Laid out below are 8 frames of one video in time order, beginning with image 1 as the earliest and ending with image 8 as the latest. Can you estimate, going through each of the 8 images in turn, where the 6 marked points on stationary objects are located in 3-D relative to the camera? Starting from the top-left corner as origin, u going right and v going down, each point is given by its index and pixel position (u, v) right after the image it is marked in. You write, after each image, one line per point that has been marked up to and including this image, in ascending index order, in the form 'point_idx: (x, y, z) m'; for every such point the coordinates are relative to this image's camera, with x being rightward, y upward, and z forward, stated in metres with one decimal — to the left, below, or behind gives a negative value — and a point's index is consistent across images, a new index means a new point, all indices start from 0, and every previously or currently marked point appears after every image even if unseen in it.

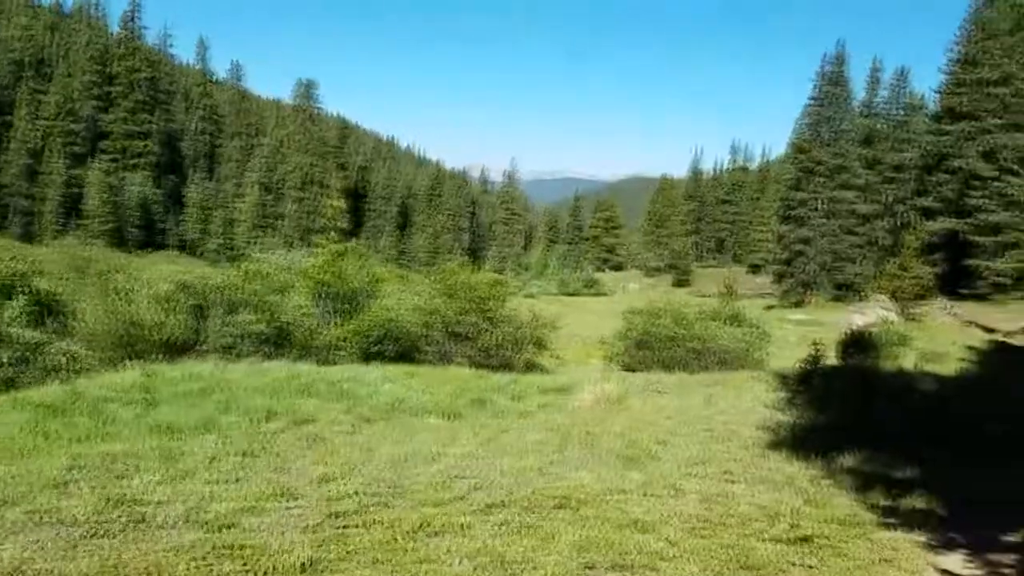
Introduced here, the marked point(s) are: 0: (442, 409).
0: (-1.8, -3.1, +18.0) m
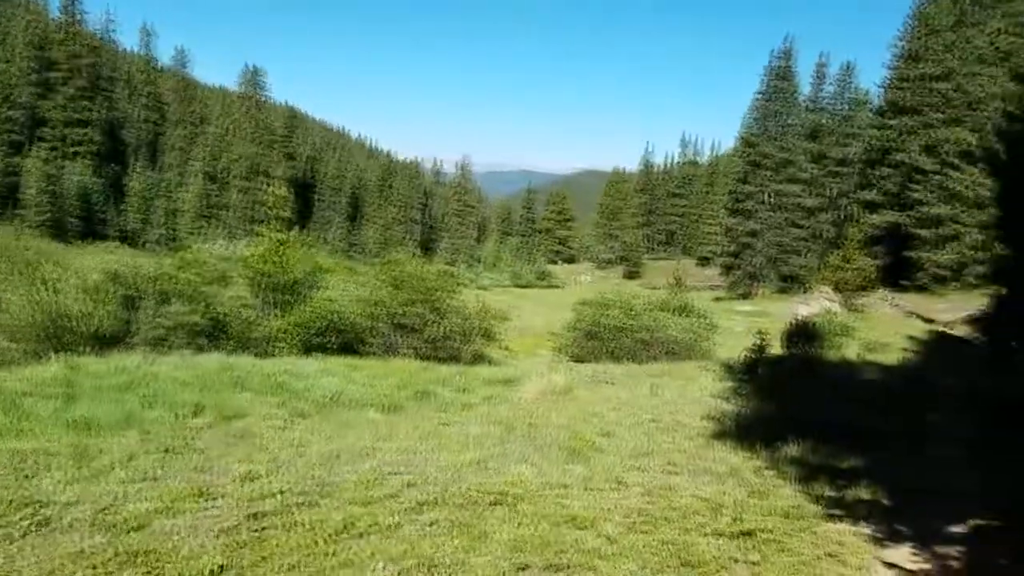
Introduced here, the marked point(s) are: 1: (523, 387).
0: (-3.2, -2.8, +17.3) m
1: (+0.3, -2.5, +18.2) m
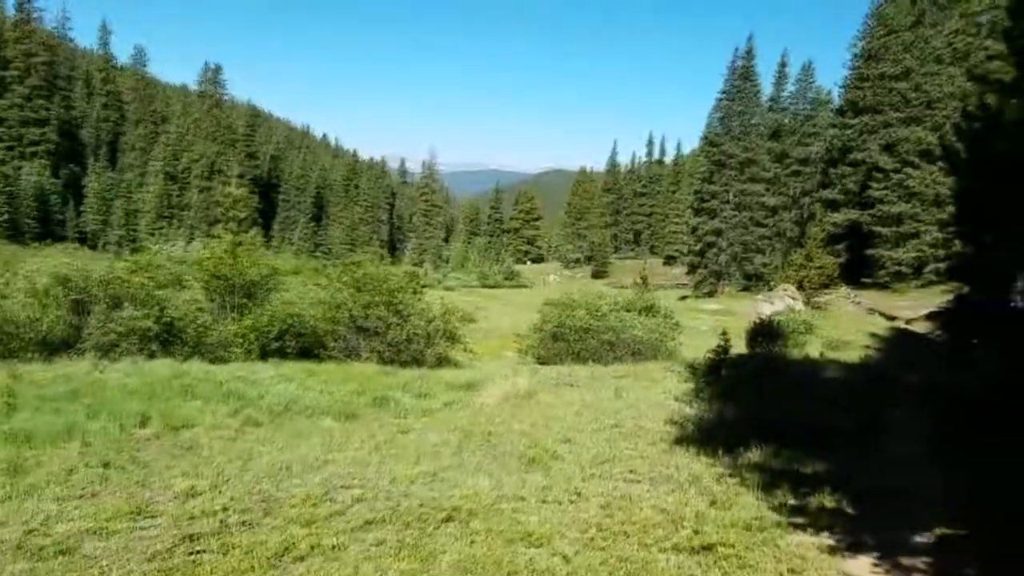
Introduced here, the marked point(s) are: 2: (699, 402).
0: (-4.1, -2.9, +16.8) m
1: (-0.7, -2.6, +17.8) m
2: (+3.8, -2.3, +14.6) m
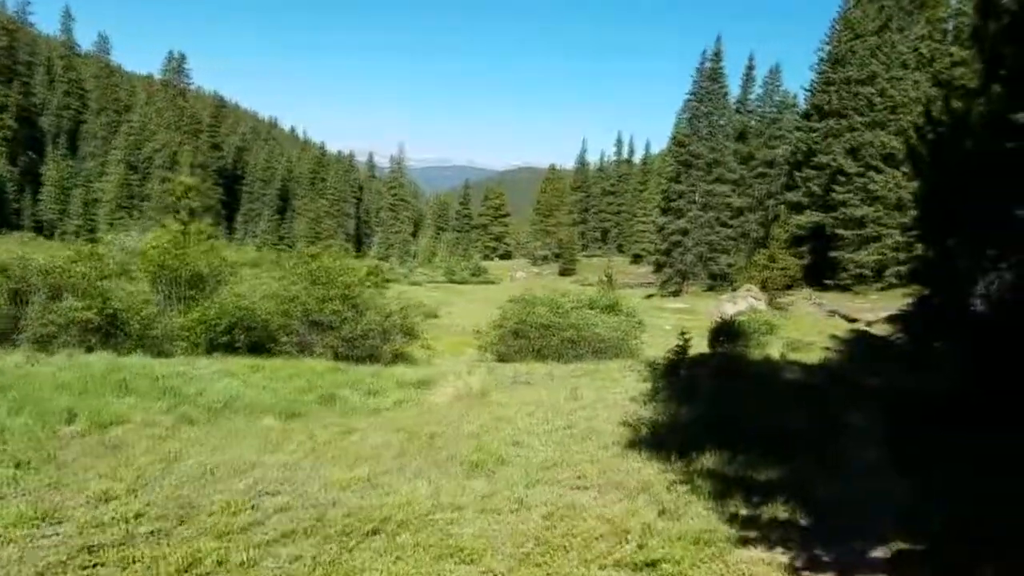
0: (-5.2, -2.7, +15.9) m
1: (-1.8, -2.4, +17.1) m
2: (+2.8, -2.3, +14.1) m
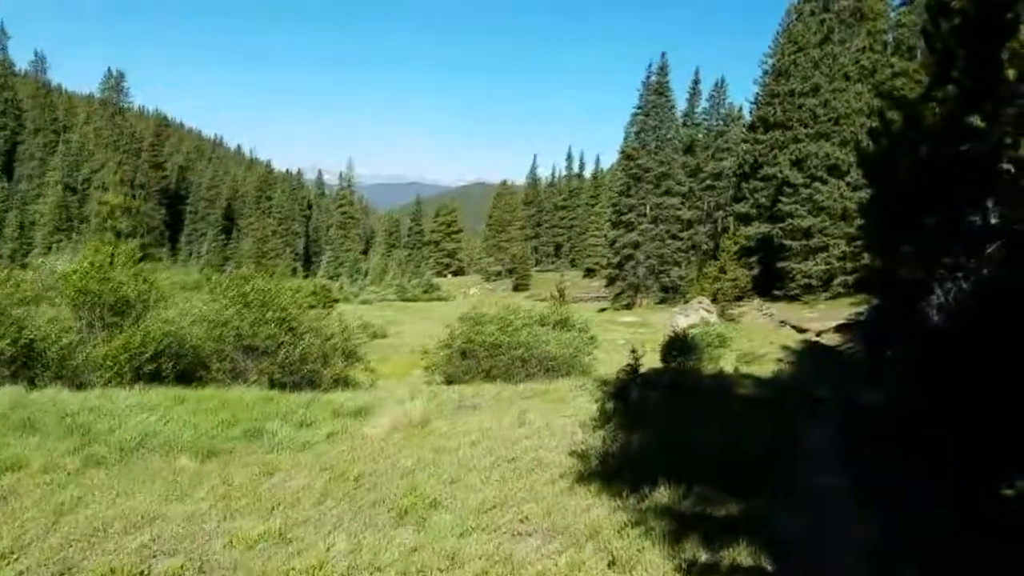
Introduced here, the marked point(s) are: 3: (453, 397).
0: (-6.4, -3.2, +14.5) m
1: (-3.1, -2.9, +15.9) m
2: (+1.7, -2.6, +13.2) m
3: (-1.6, -3.0, +19.7) m
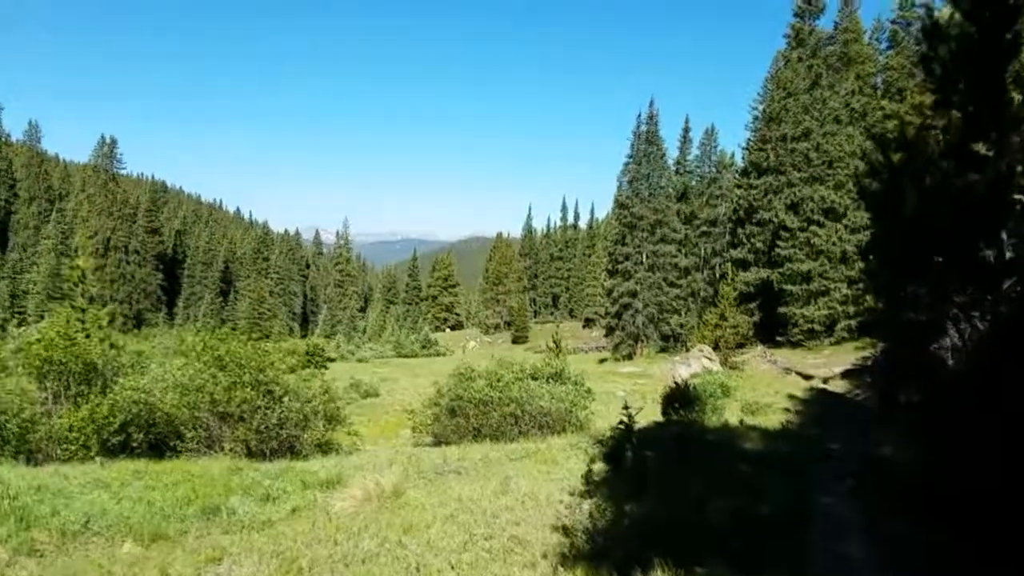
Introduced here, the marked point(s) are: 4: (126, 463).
0: (-6.7, -4.4, +13.1) m
1: (-3.4, -4.1, +14.5) m
2: (+1.4, -3.5, +11.8) m
3: (-1.9, -4.5, +18.3) m
4: (-10.3, -4.7, +19.1) m
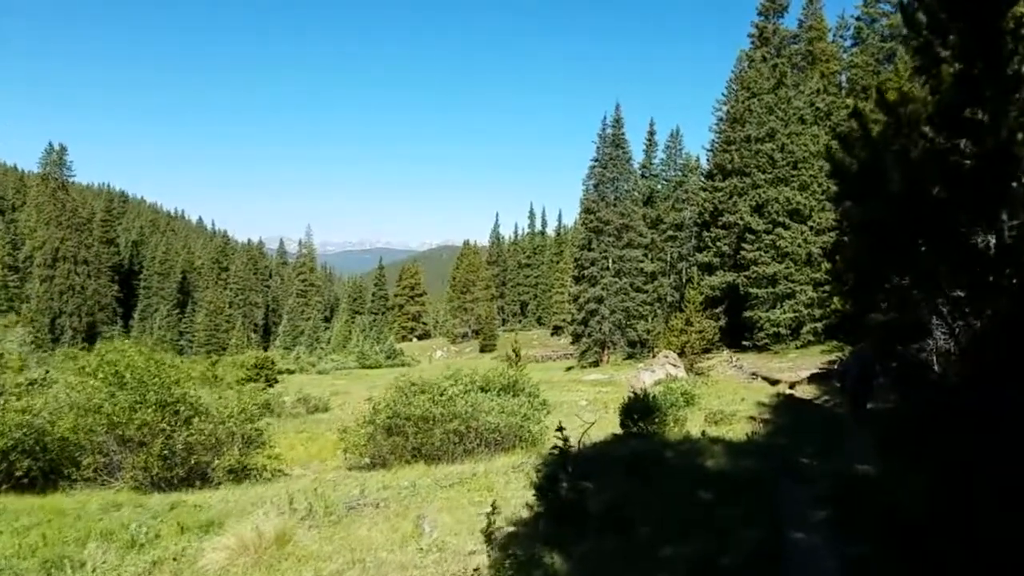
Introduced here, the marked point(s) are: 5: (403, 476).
0: (-8.0, -4.4, +10.4) m
1: (-4.8, -4.1, +12.0) m
2: (+0.1, -3.4, +9.5) m
3: (-3.5, -4.5, +15.9) m
4: (-11.9, -4.8, +16.3) m
5: (-2.8, -4.8, +18.1) m
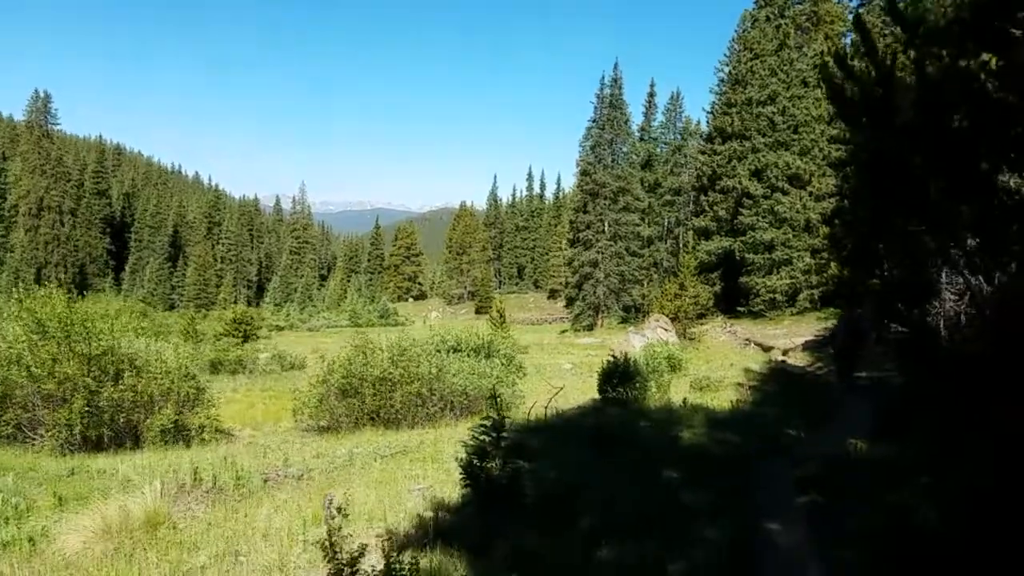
0: (-9.0, -3.5, +8.6) m
1: (-5.8, -3.2, +10.2) m
2: (-0.9, -2.7, +7.7) m
3: (-4.5, -3.4, +14.0) m
4: (-13.0, -3.5, +14.5) m
5: (-3.8, -3.5, +16.3) m
